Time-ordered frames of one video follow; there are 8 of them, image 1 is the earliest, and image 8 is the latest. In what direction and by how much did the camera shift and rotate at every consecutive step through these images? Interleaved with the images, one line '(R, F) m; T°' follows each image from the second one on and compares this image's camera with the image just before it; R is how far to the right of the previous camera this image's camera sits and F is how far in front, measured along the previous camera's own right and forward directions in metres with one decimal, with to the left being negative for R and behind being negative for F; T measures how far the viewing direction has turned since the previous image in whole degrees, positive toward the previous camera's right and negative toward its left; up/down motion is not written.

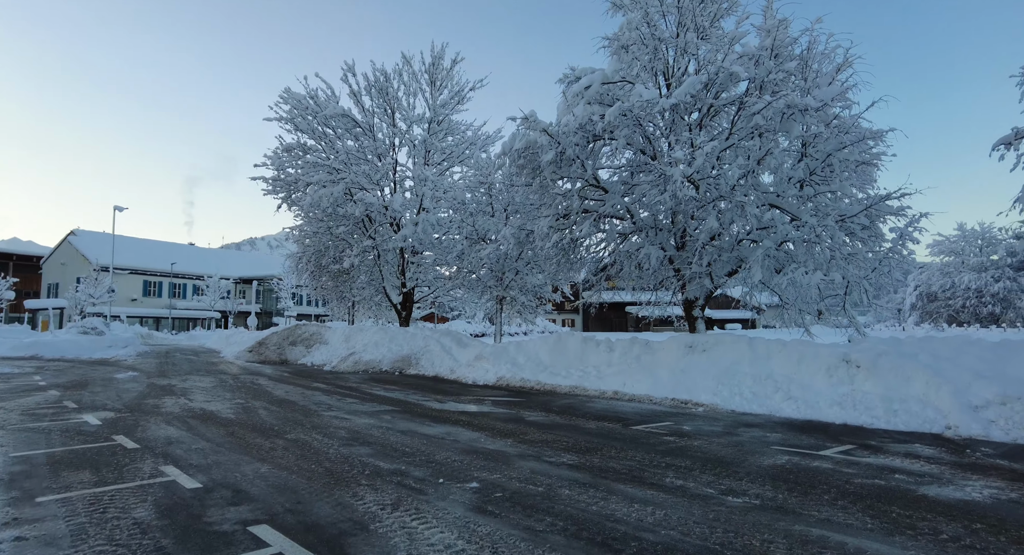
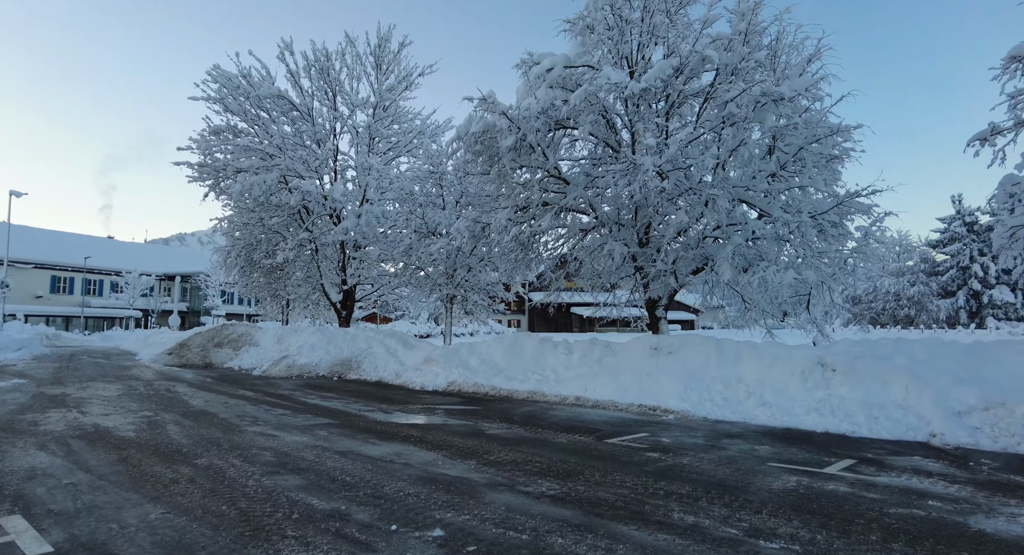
(-0.2, +1.1) m; +5°
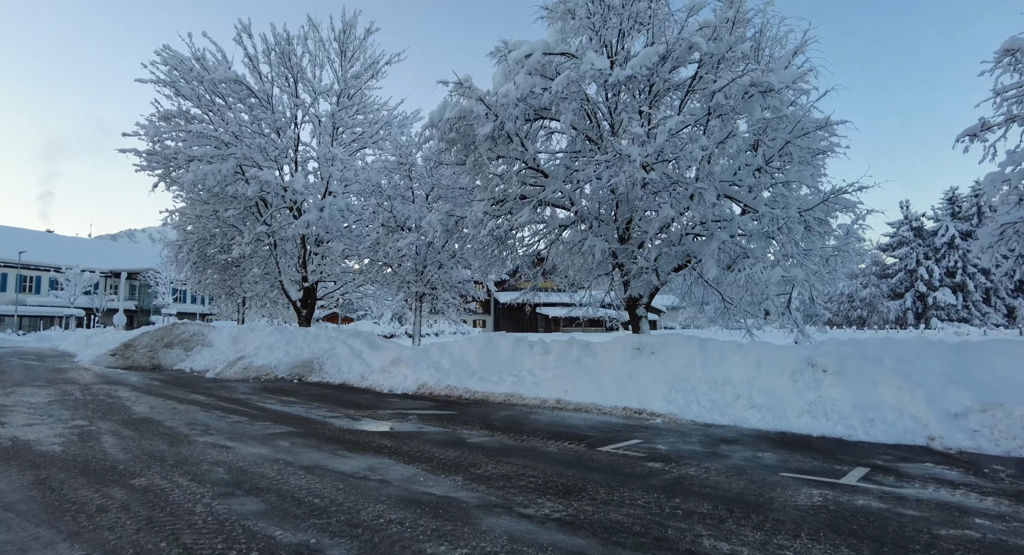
(-0.3, +0.7) m; +4°
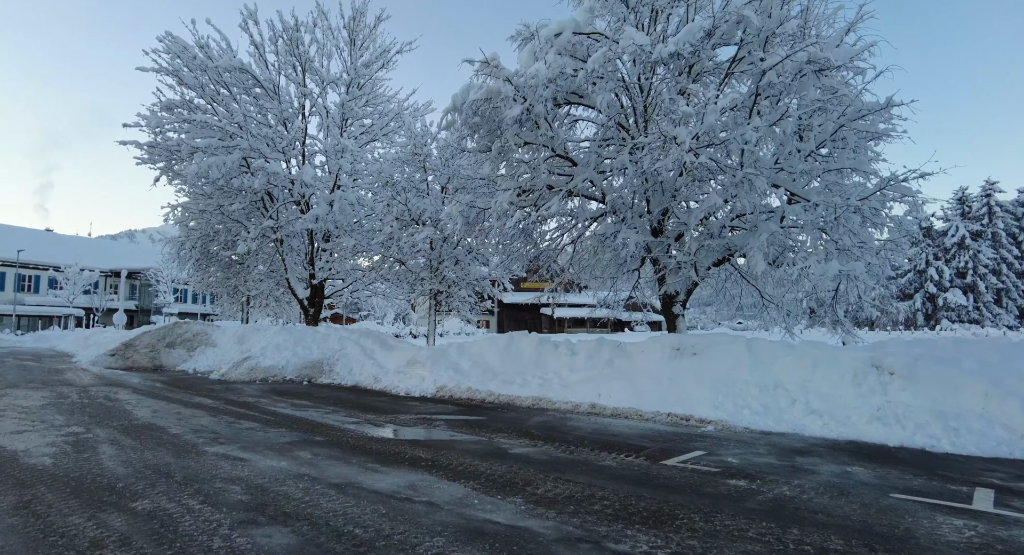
(-0.5, +0.8) m; 0°
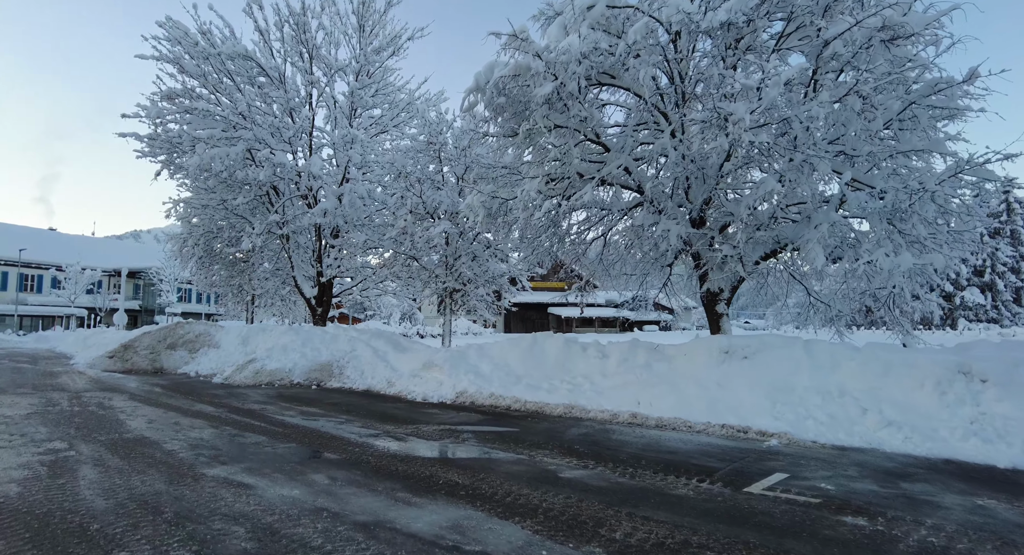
(-0.4, +1.0) m; 0°
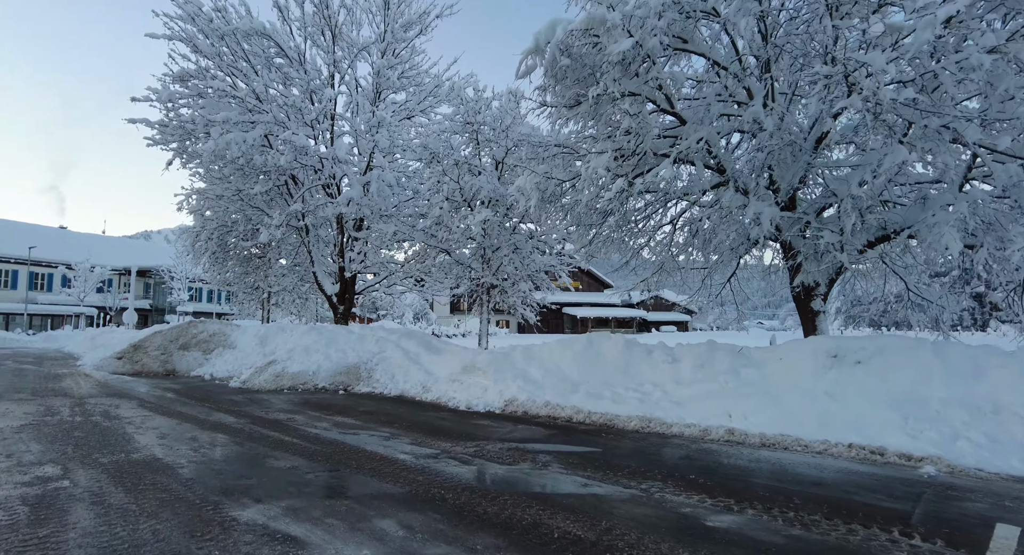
(-0.8, +1.4) m; -1°
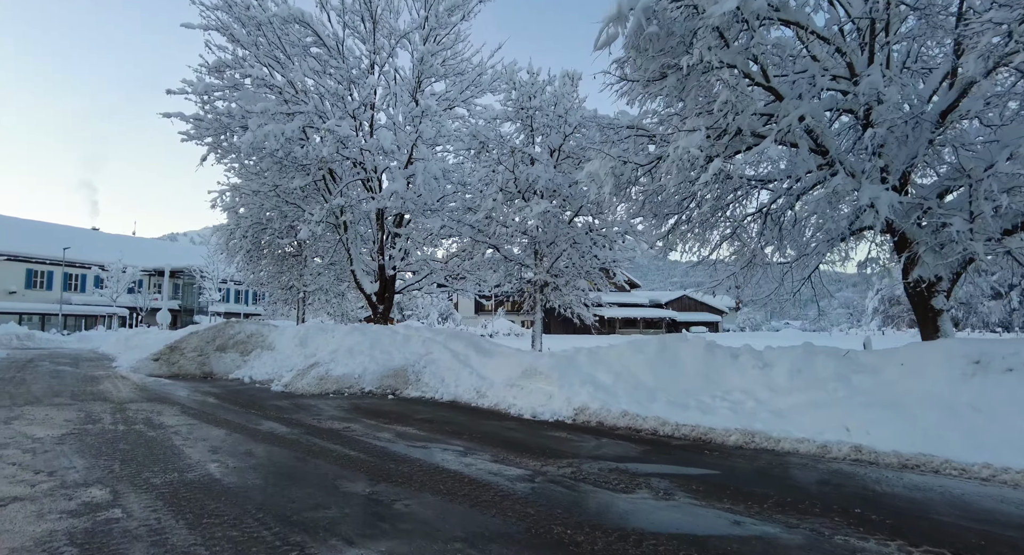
(-0.8, +0.9) m; -2°
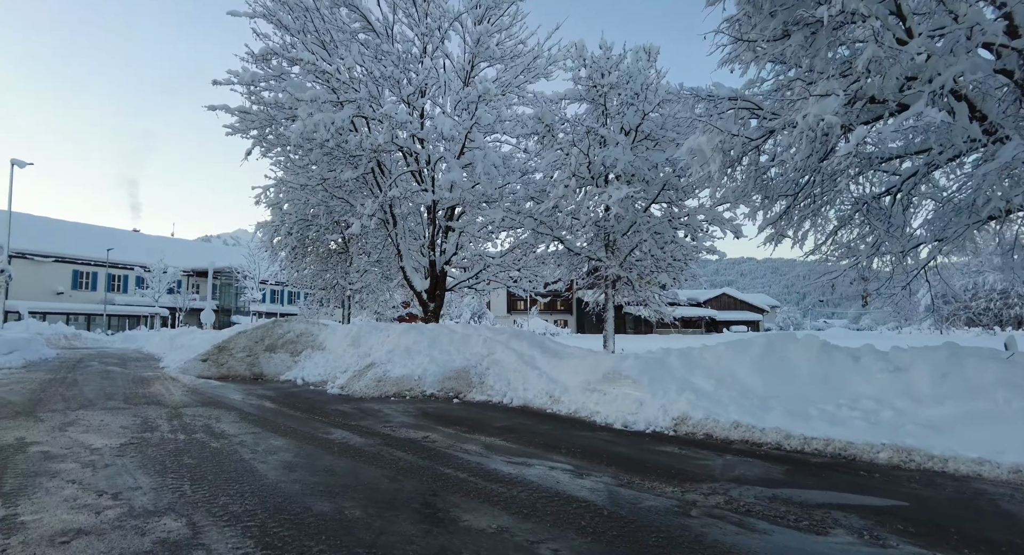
(-0.9, +1.0) m; -3°
